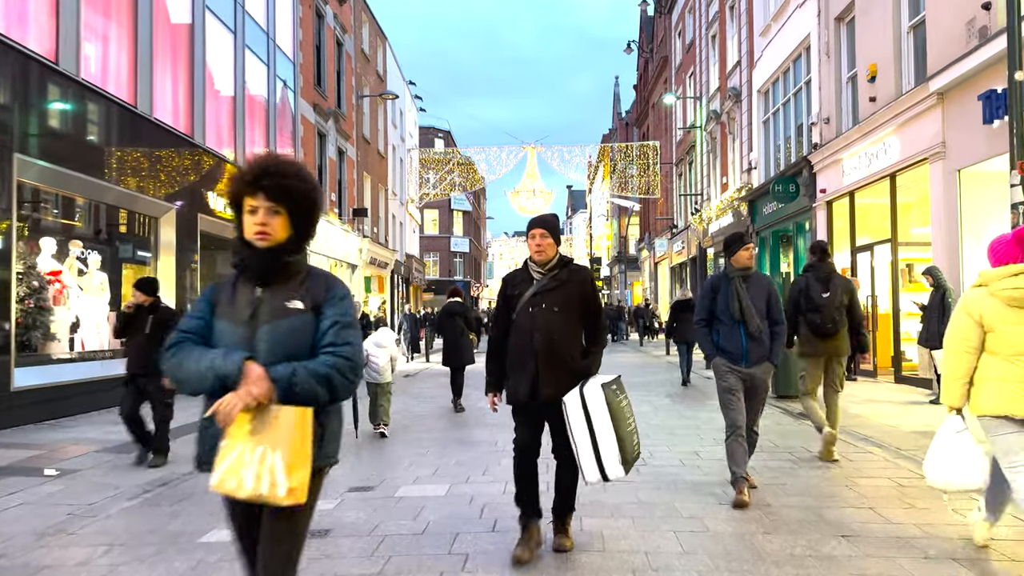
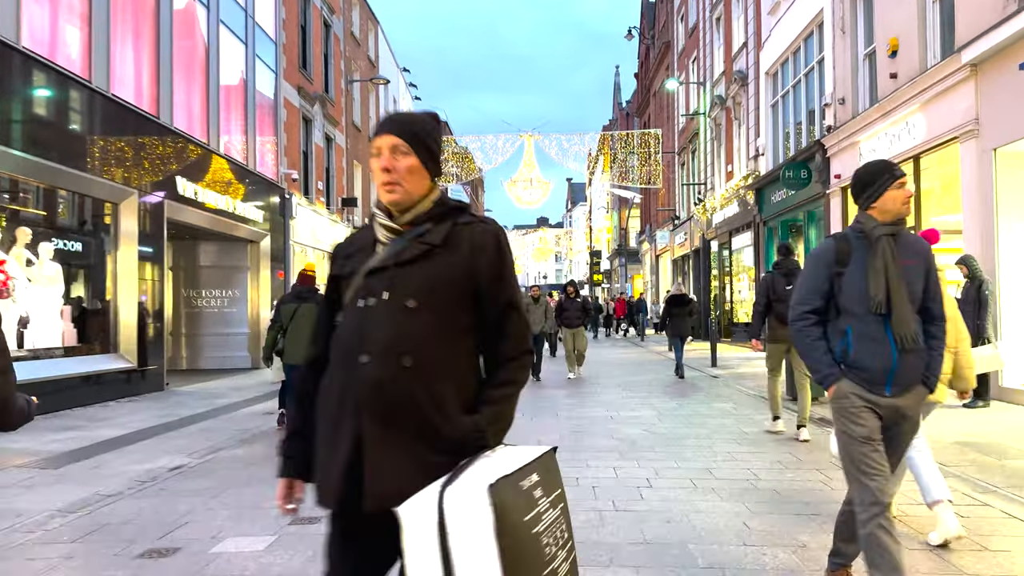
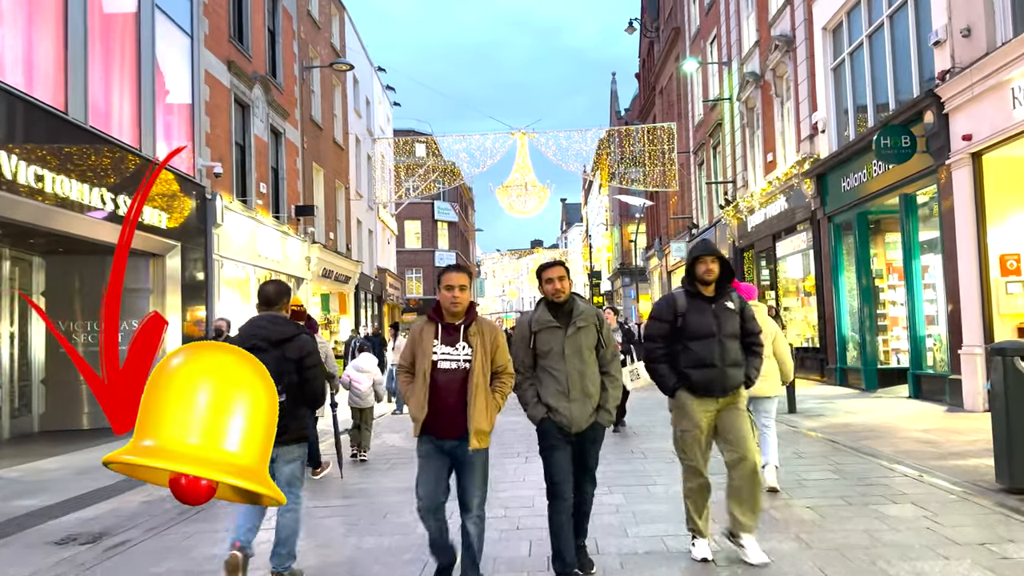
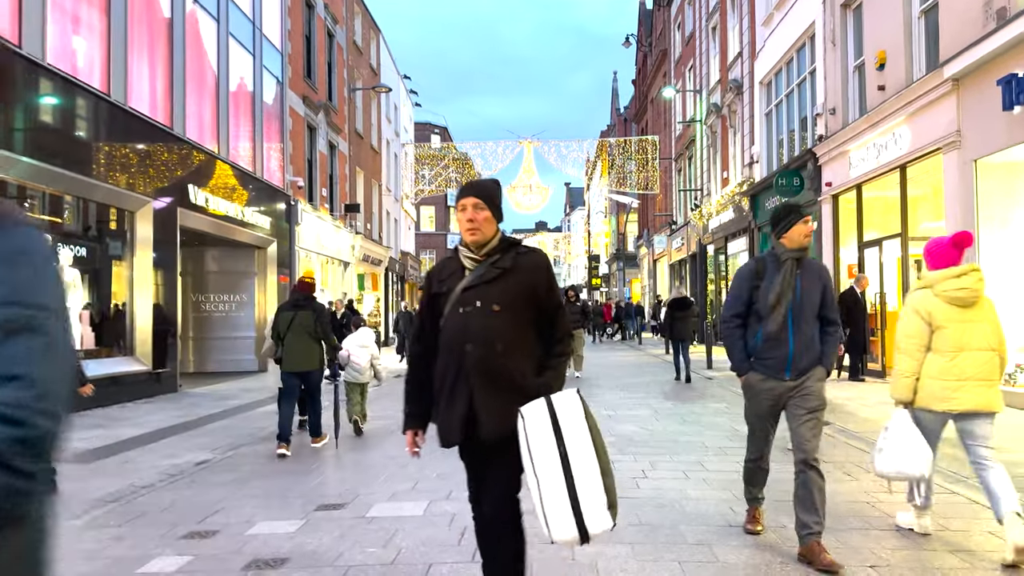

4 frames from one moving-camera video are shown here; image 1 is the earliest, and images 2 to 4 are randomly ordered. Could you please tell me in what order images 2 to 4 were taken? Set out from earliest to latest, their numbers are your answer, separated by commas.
4, 2, 3
